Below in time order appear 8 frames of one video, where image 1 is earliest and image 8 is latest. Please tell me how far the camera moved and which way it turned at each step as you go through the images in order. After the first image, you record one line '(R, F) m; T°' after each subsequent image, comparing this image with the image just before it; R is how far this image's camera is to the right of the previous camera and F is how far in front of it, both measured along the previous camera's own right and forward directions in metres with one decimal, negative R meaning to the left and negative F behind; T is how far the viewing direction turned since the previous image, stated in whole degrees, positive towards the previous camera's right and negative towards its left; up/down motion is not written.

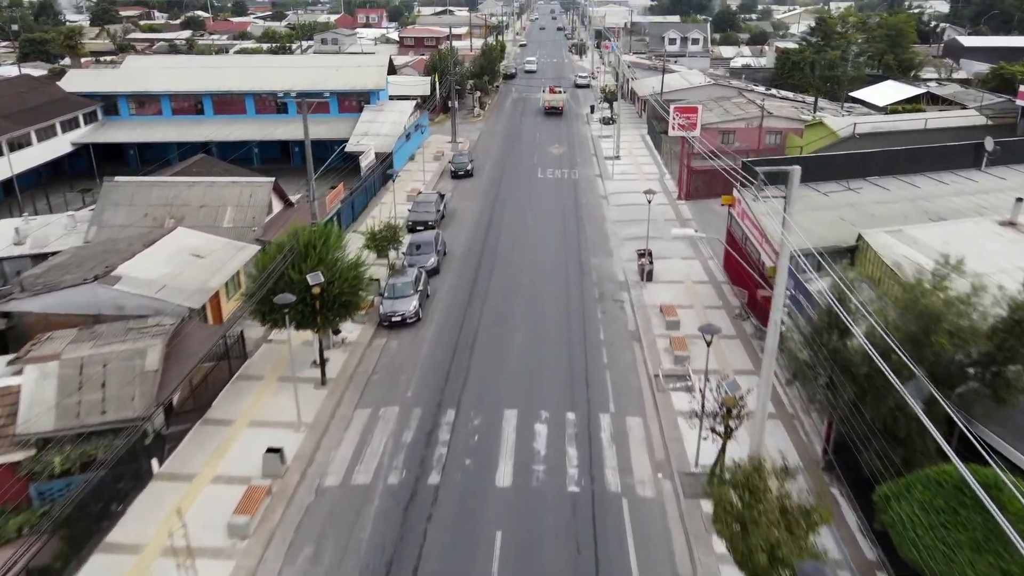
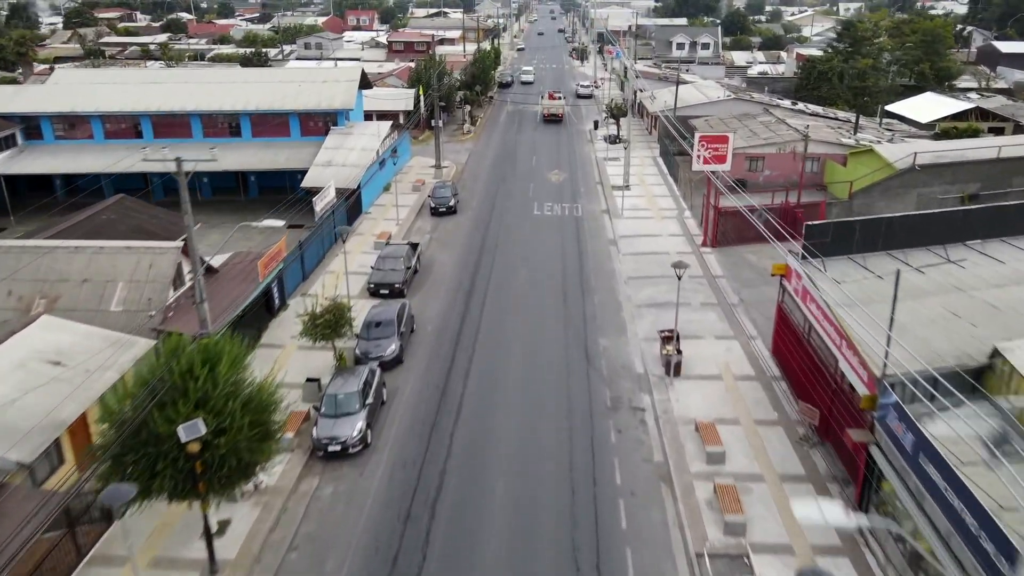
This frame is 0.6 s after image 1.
(+0.4, +6.7) m; 0°
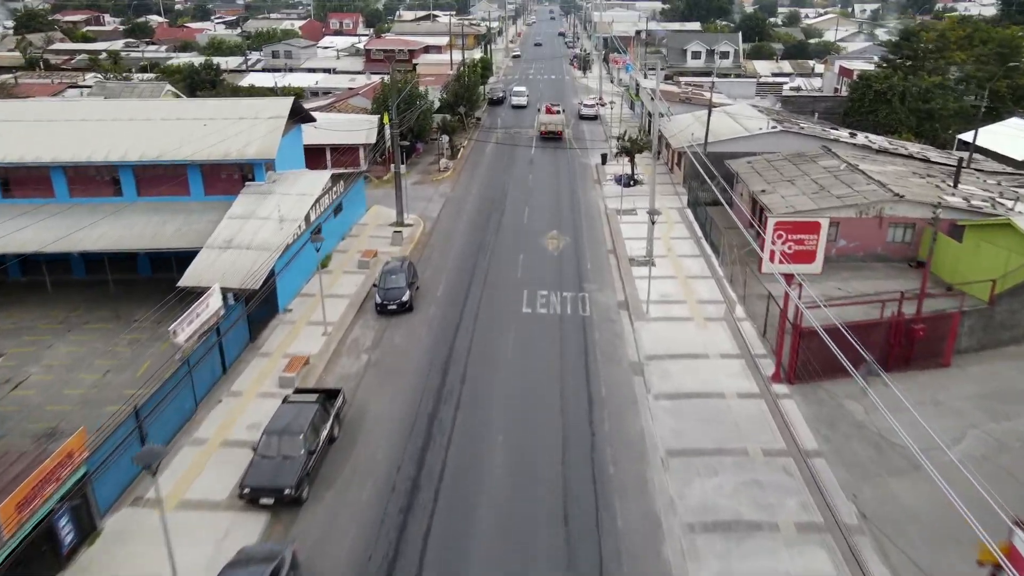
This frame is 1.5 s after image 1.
(+0.7, +10.7) m; 0°
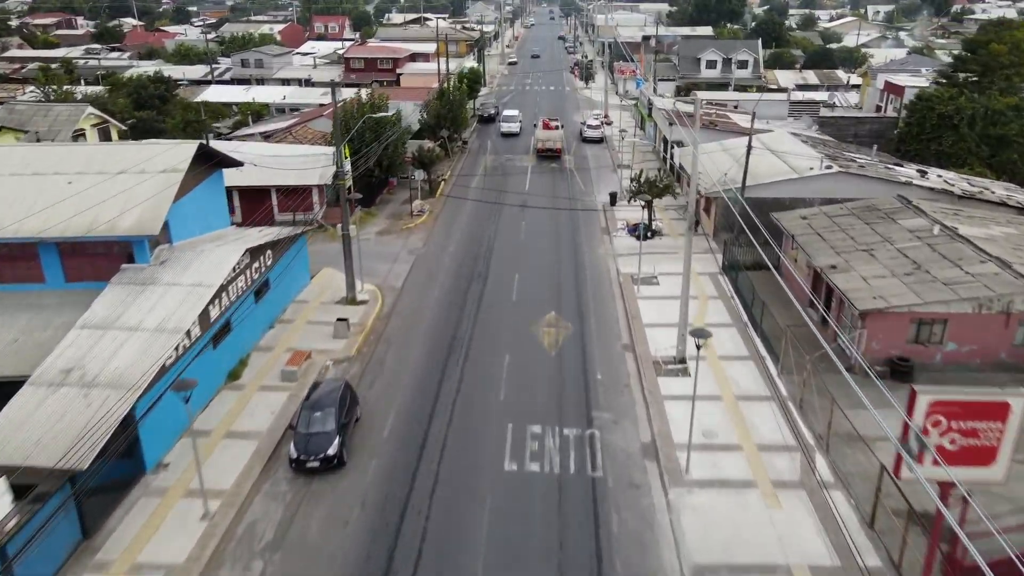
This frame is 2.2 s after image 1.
(+0.5, +8.2) m; 0°
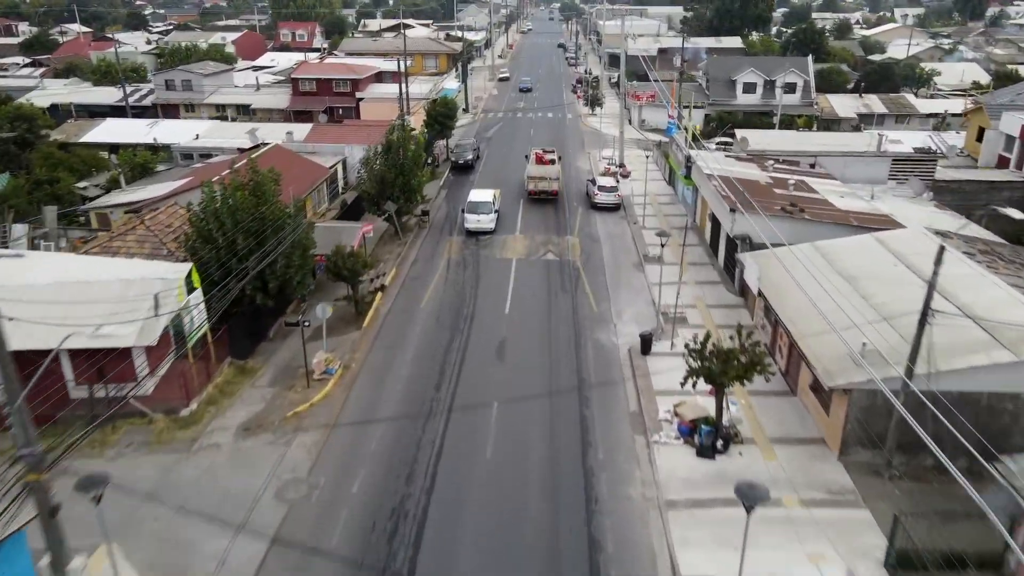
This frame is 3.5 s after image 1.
(+1.0, +14.9) m; 0°
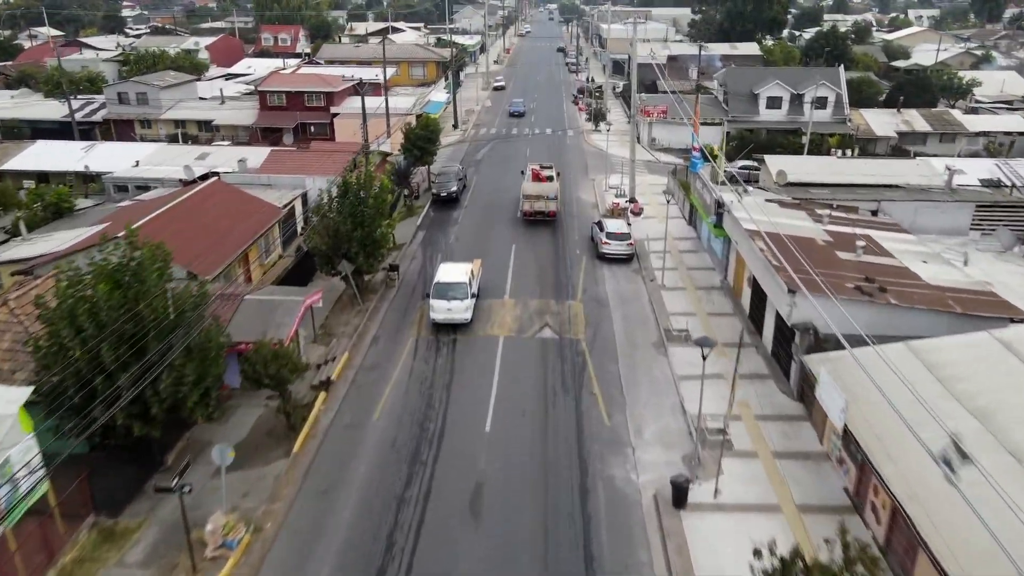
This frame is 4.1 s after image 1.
(+0.4, +6.7) m; 0°
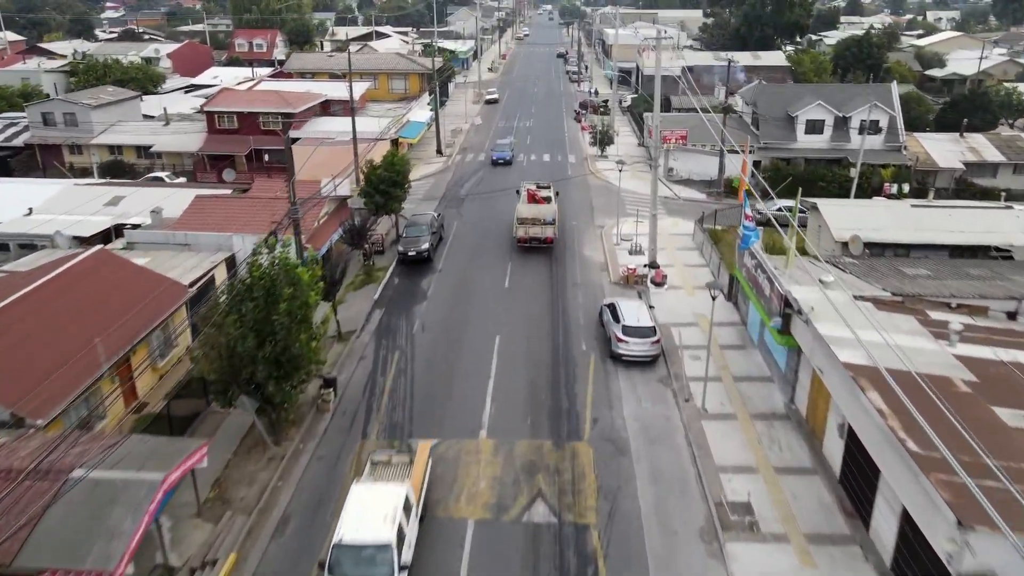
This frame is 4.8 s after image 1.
(+0.5, +8.3) m; 0°
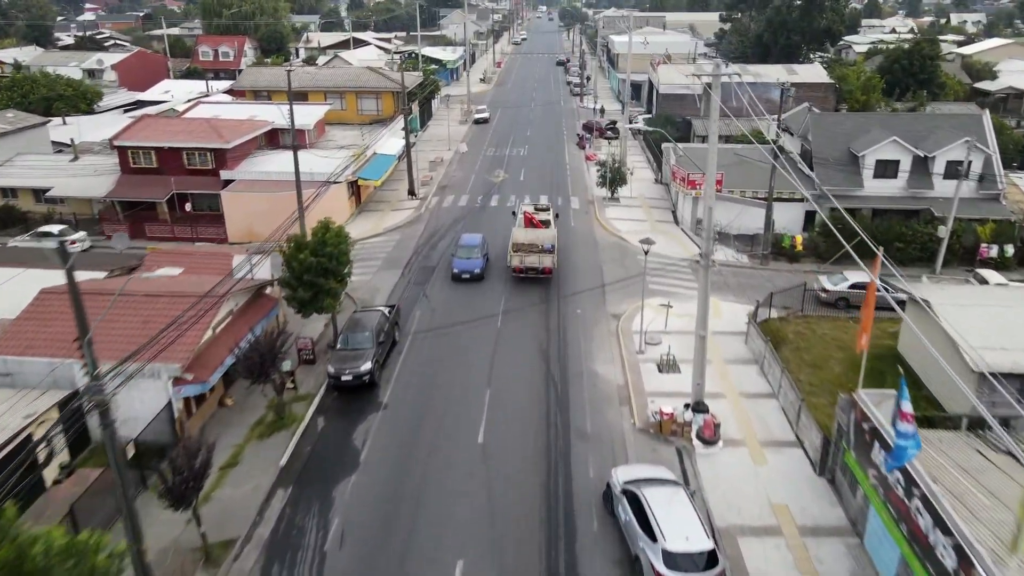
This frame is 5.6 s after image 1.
(+0.6, +9.5) m; 0°
